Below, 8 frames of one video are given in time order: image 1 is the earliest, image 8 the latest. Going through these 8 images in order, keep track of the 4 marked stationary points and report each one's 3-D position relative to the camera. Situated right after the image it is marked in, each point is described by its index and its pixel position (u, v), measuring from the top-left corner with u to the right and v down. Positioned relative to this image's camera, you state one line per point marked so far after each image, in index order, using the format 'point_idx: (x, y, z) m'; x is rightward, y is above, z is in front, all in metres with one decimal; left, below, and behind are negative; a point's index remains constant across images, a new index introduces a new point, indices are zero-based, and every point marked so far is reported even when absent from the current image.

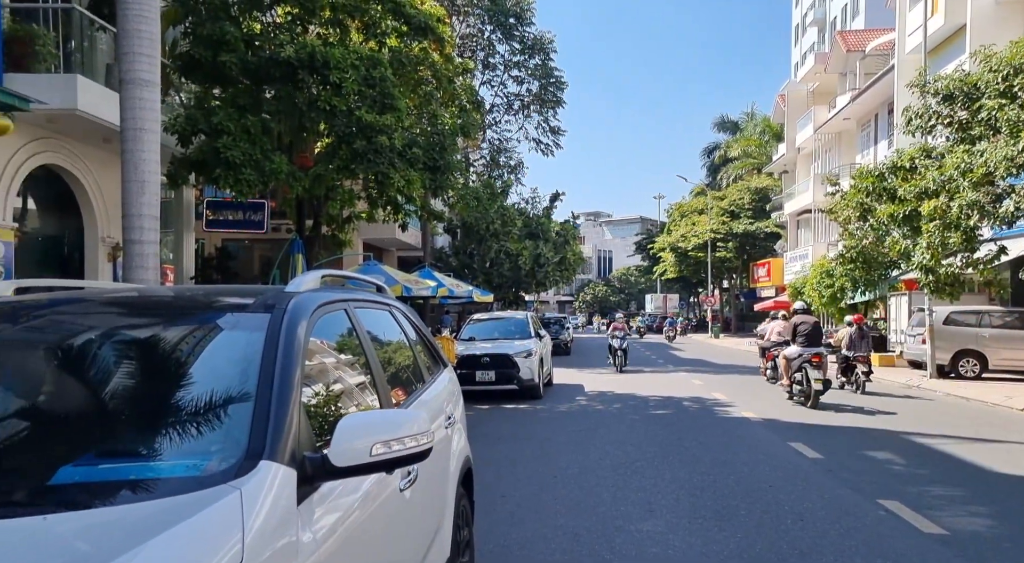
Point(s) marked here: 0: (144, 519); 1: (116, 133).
0: (-0.8, -0.5, +1.6) m
1: (-5.5, +2.1, +10.7) m
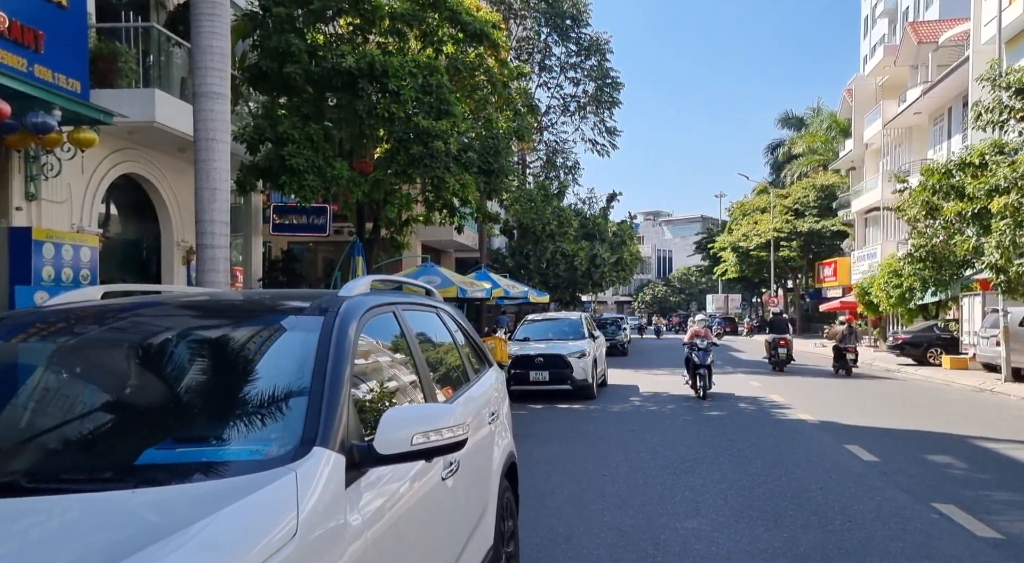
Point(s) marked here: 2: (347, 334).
0: (-0.7, -0.5, +1.9) m
1: (-4.8, +2.1, +11.3) m
2: (-0.6, -0.2, +2.7) m
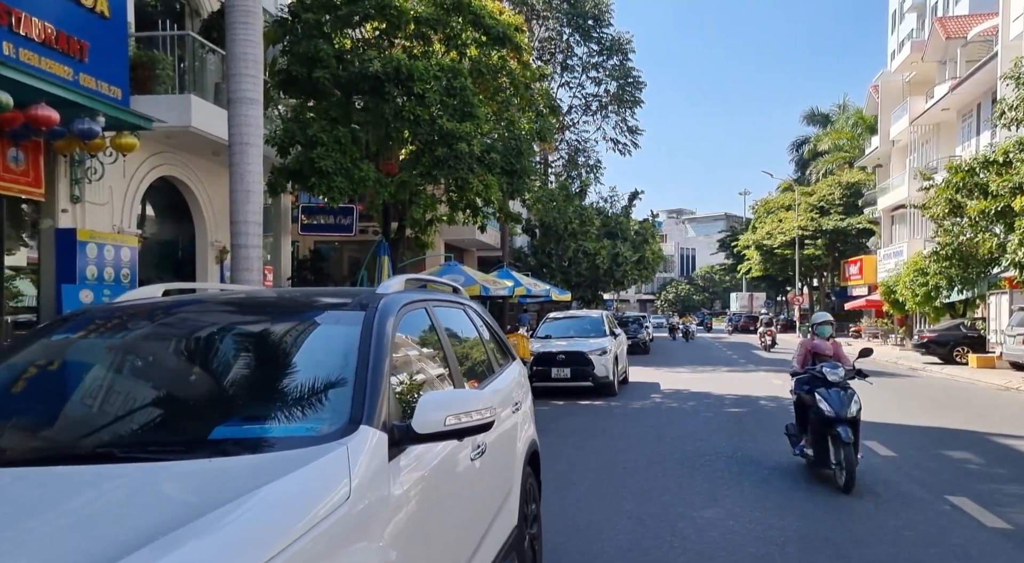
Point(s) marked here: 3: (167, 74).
0: (-0.7, -0.5, +2.1) m
1: (-4.4, +2.1, +11.7) m
2: (-0.5, -0.2, +3.0) m
3: (-4.9, +2.9, +10.8) m
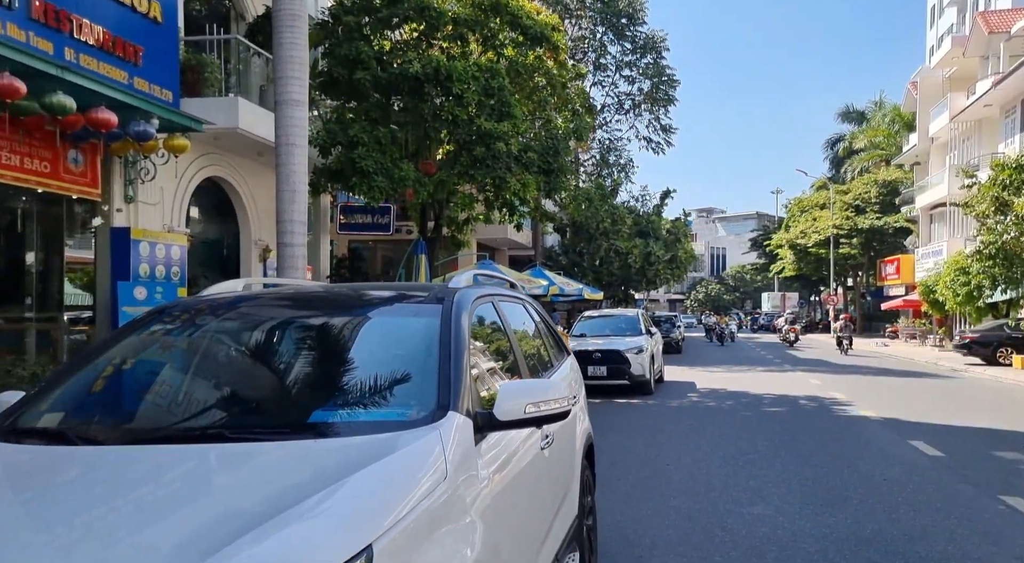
0: (-0.4, -0.5, +2.3) m
1: (-3.8, +2.1, +12.0) m
2: (-0.2, -0.2, +3.1) m
3: (-4.3, +3.0, +11.0) m
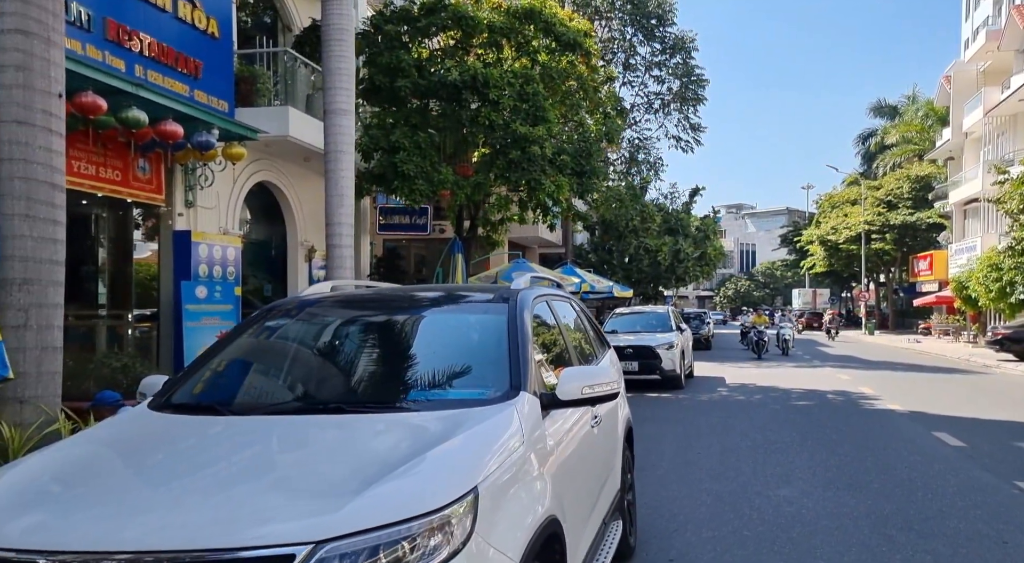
0: (-0.2, -0.5, +2.8) m
1: (-3.3, +2.1, +12.6) m
2: (0.0, -0.2, +3.6) m
3: (-3.8, +3.0, +11.7) m
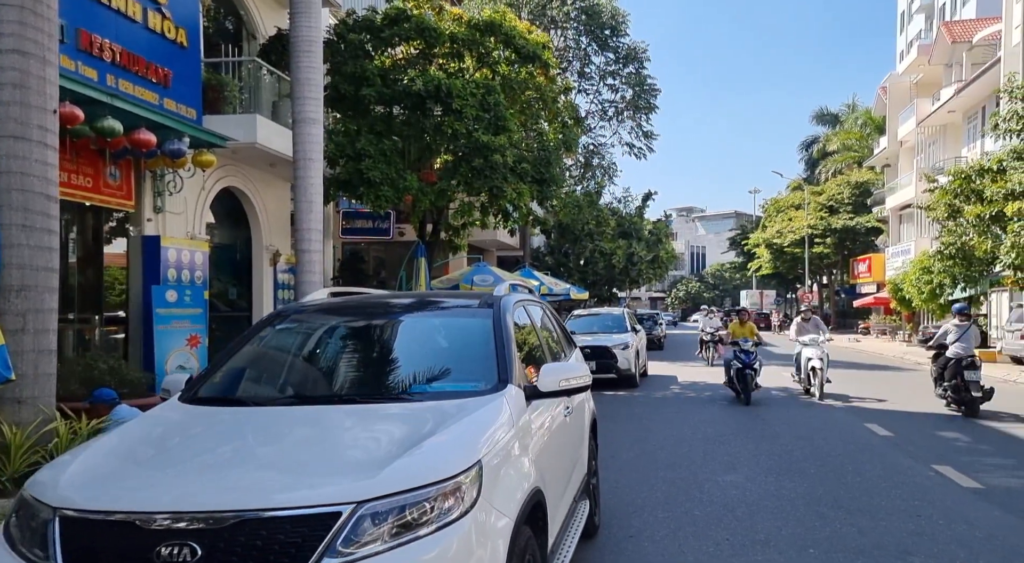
0: (-0.3, -0.5, +3.2) m
1: (-3.9, +2.1, +12.8) m
2: (-0.1, -0.2, +4.0) m
3: (-4.3, +2.9, +11.9) m
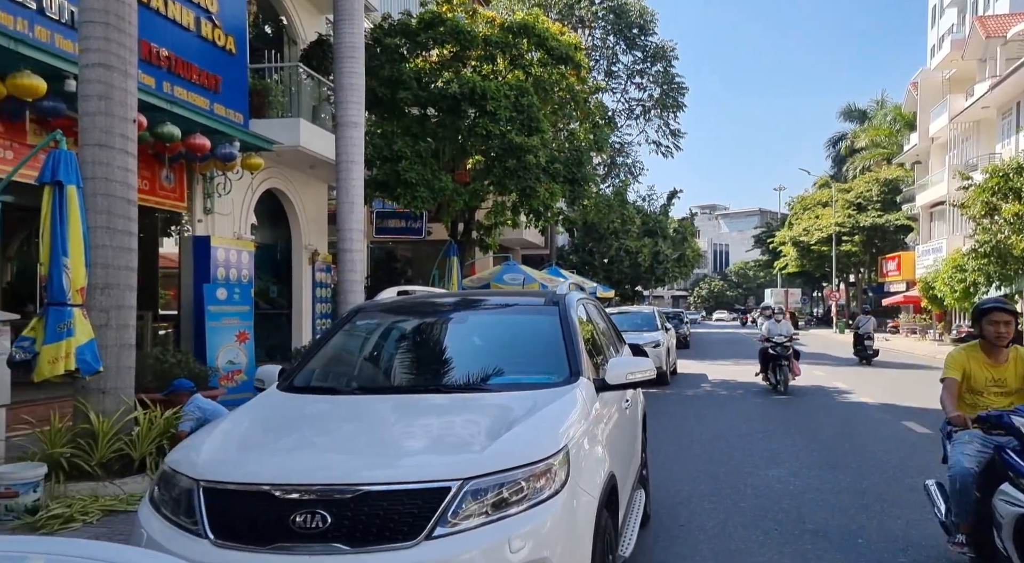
0: (+0.1, -0.5, +3.5) m
1: (-3.3, +2.1, +13.2) m
2: (+0.3, -0.2, +4.3) m
3: (-3.8, +2.9, +12.2) m
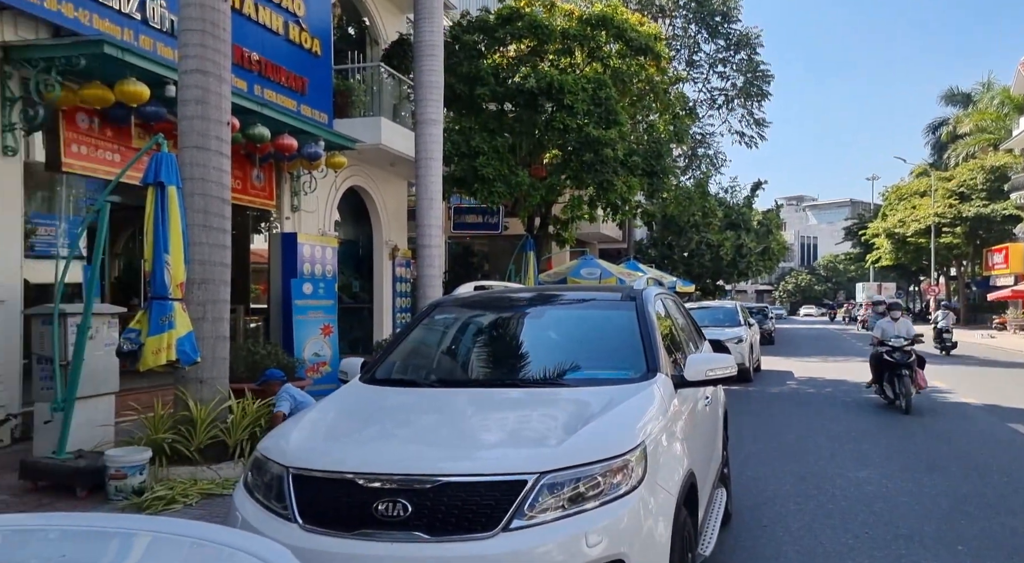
0: (+0.4, -0.5, +3.5) m
1: (-1.9, +2.2, +13.5) m
2: (+0.7, -0.2, +4.3) m
3: (-2.5, +3.0, +12.6) m
